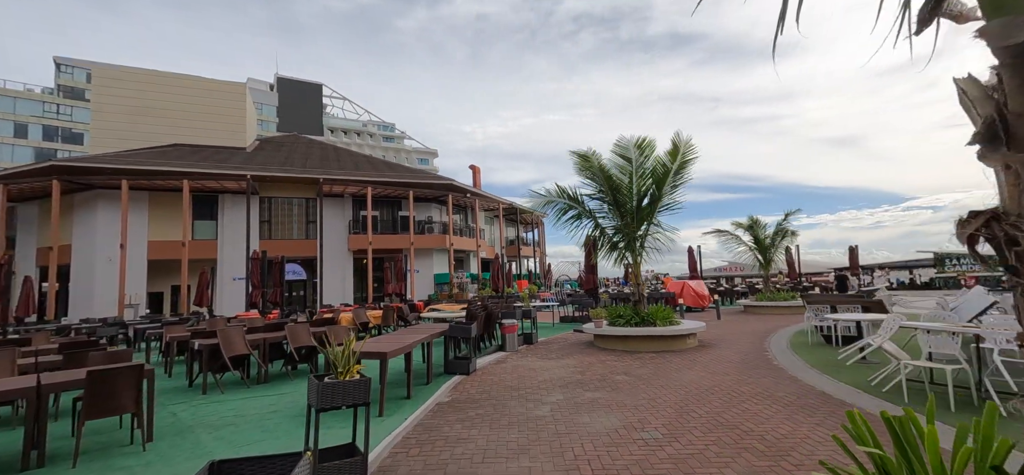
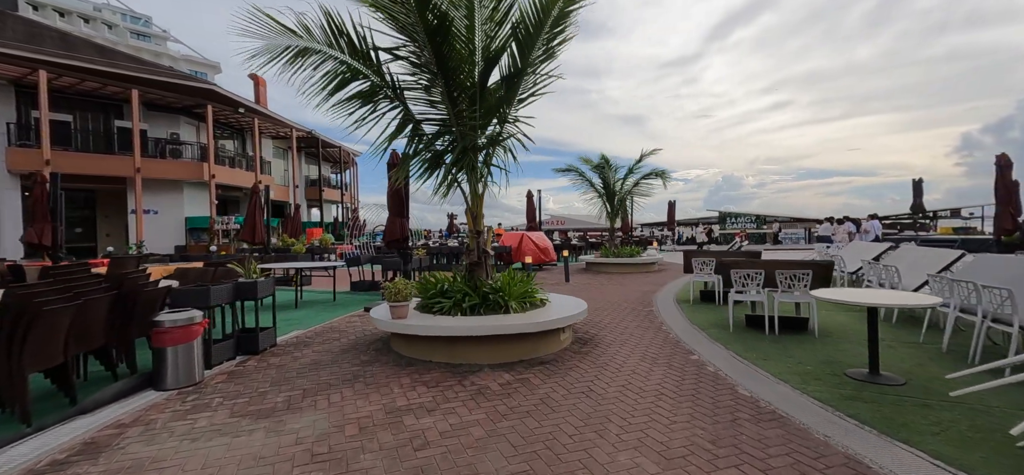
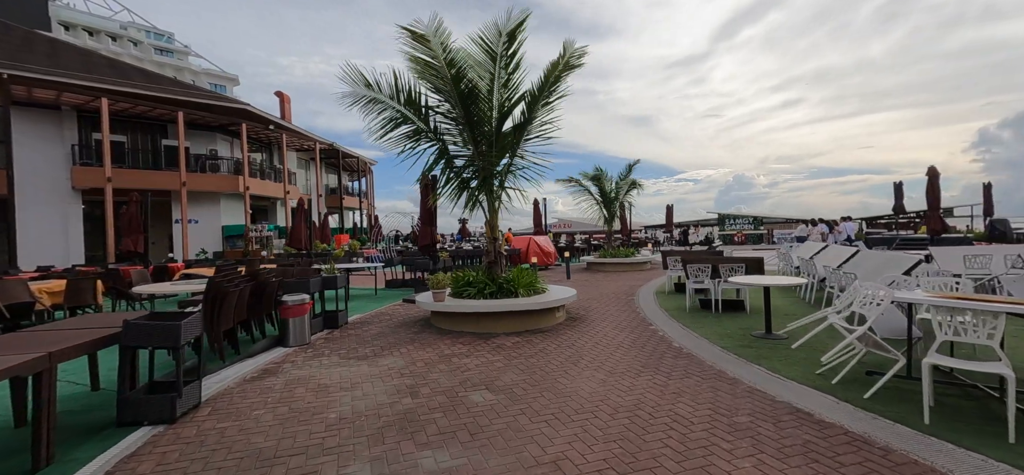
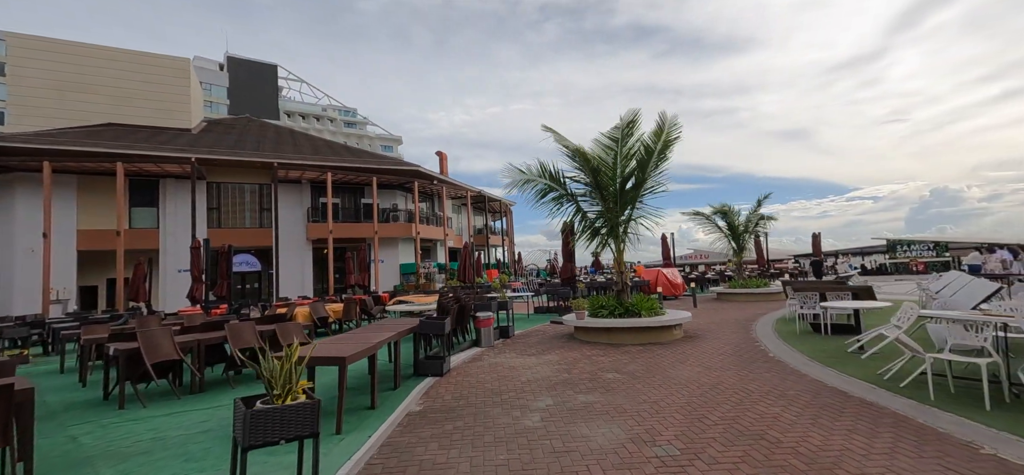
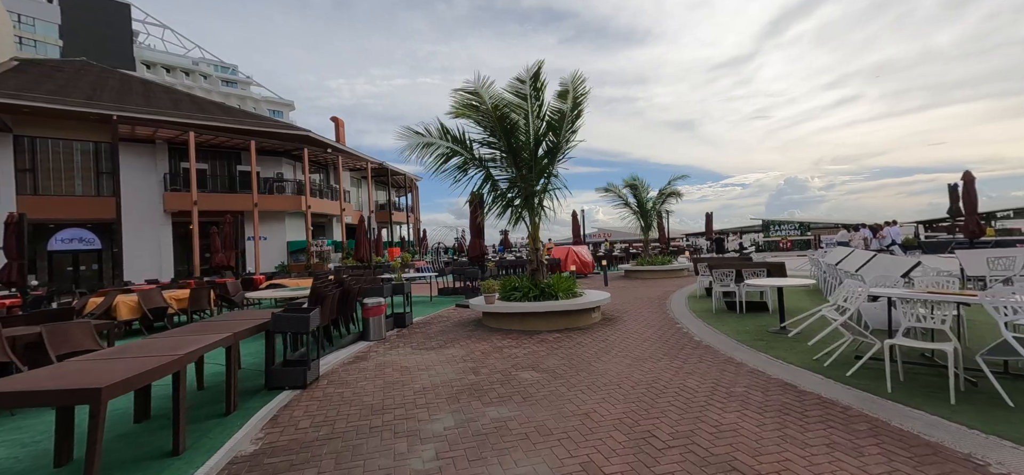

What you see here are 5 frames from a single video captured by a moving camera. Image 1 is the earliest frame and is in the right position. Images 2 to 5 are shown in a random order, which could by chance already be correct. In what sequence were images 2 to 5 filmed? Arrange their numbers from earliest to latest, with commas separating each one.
4, 5, 3, 2
